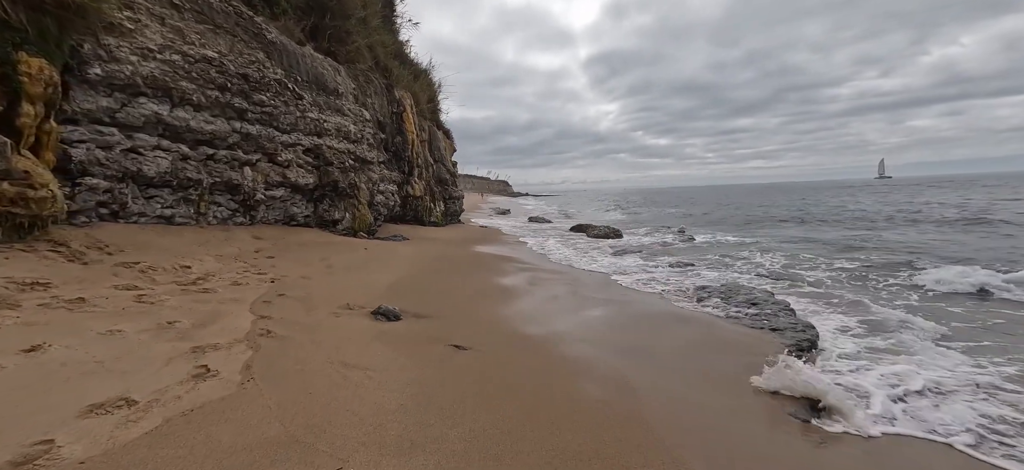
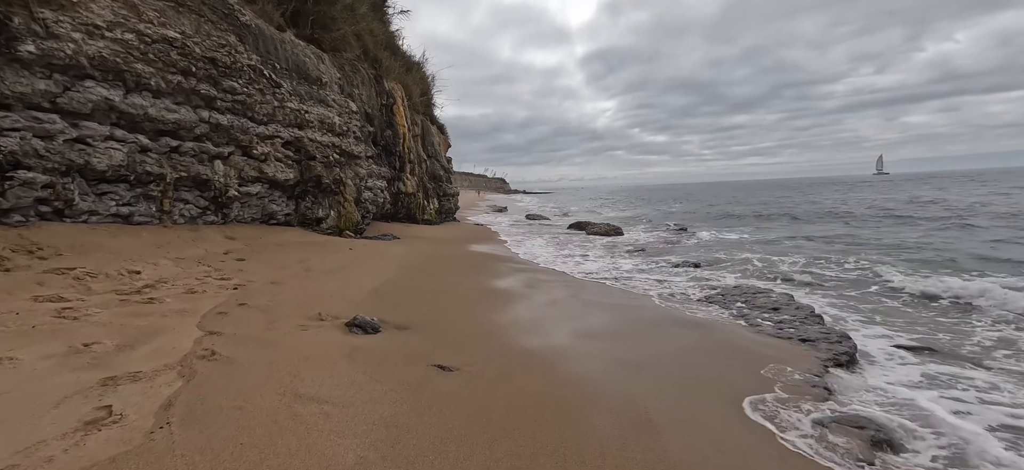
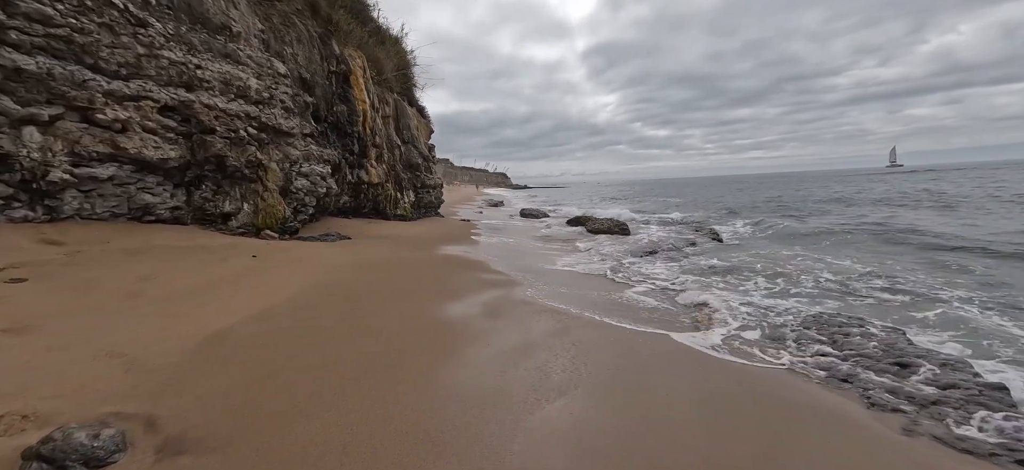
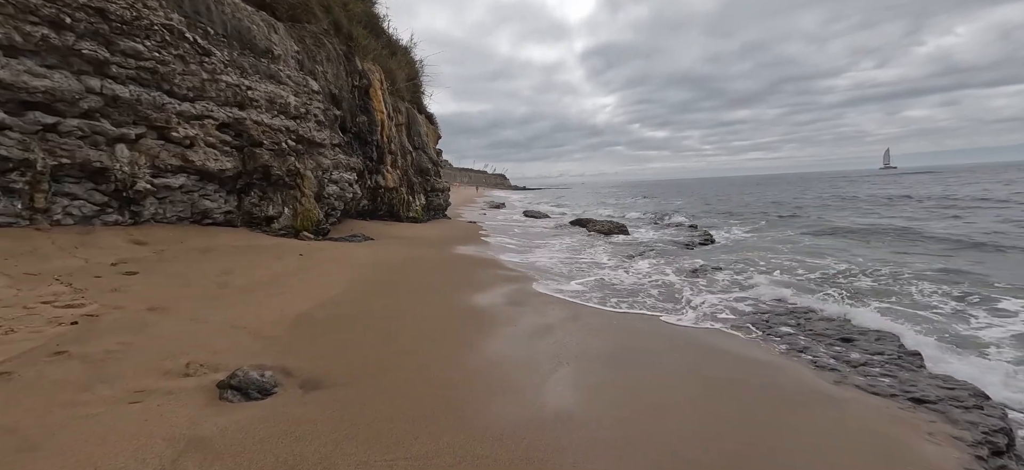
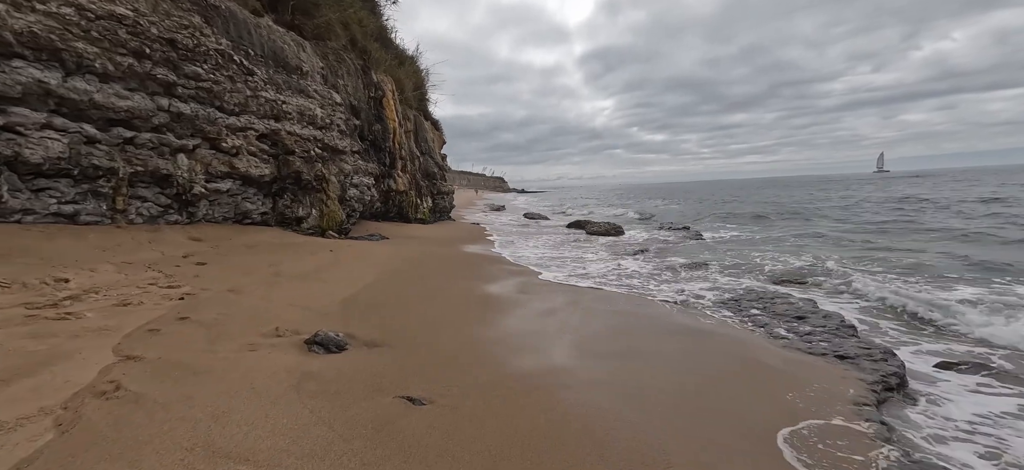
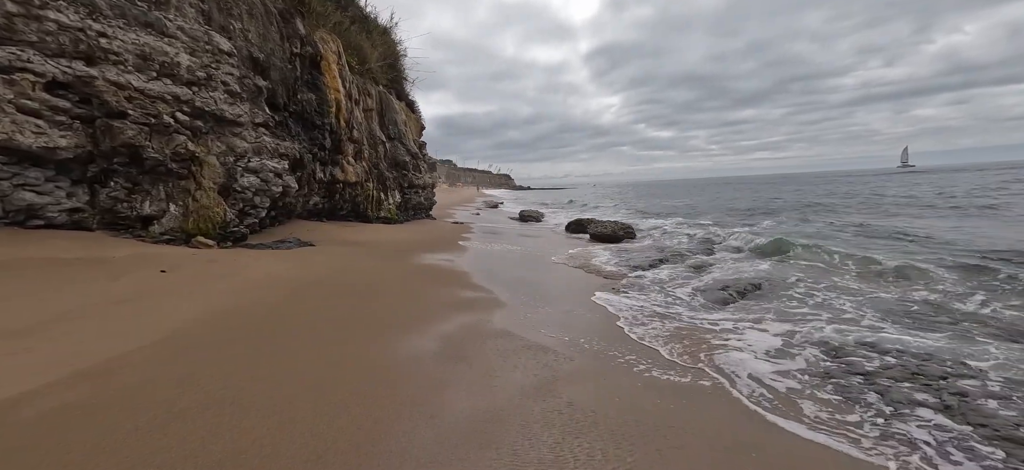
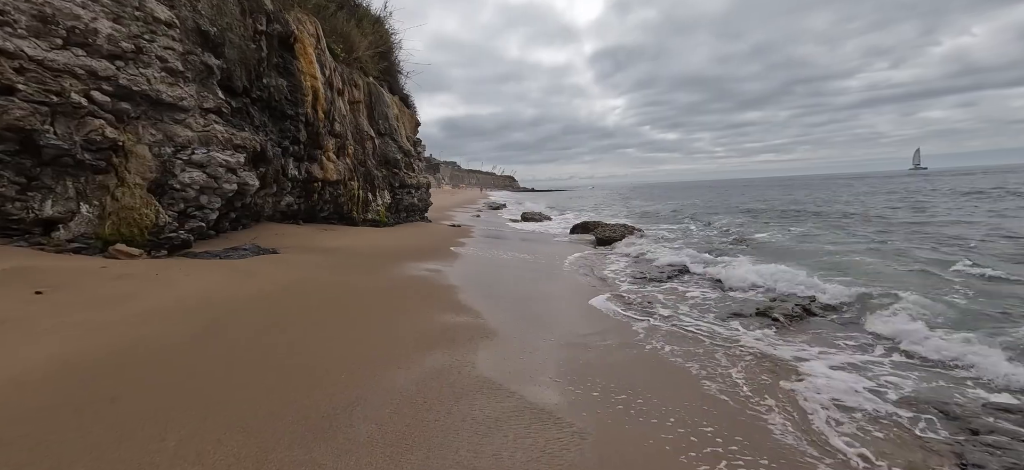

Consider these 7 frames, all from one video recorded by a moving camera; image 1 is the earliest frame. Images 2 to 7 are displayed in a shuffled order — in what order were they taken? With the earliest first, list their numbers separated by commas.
2, 5, 4, 3, 6, 7
